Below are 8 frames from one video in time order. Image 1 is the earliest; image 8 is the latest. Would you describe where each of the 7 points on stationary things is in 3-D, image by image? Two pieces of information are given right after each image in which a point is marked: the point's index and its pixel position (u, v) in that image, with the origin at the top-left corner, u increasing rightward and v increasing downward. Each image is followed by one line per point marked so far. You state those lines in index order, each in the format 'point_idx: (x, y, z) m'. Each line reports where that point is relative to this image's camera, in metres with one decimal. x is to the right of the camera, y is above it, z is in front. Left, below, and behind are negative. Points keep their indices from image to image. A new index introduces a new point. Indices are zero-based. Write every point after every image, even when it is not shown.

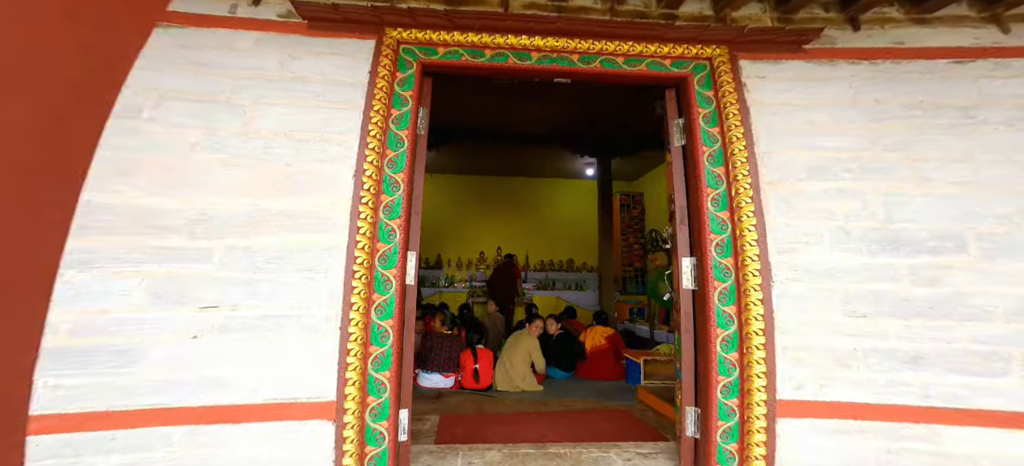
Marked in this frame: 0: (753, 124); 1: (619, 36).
0: (+1.6, +0.7, +2.5) m
1: (+0.8, +1.5, +2.6) m
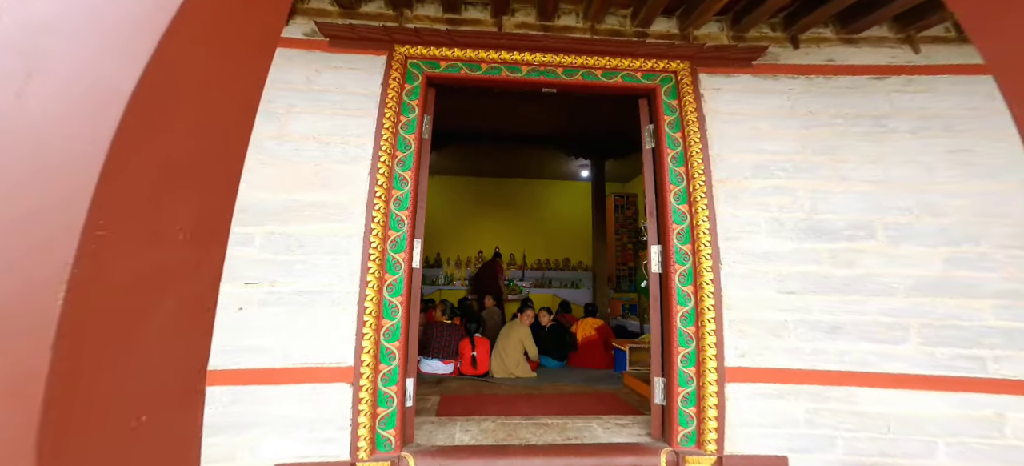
0: (+1.6, +0.8, +2.9) m
1: (+0.8, +1.6, +3.0) m
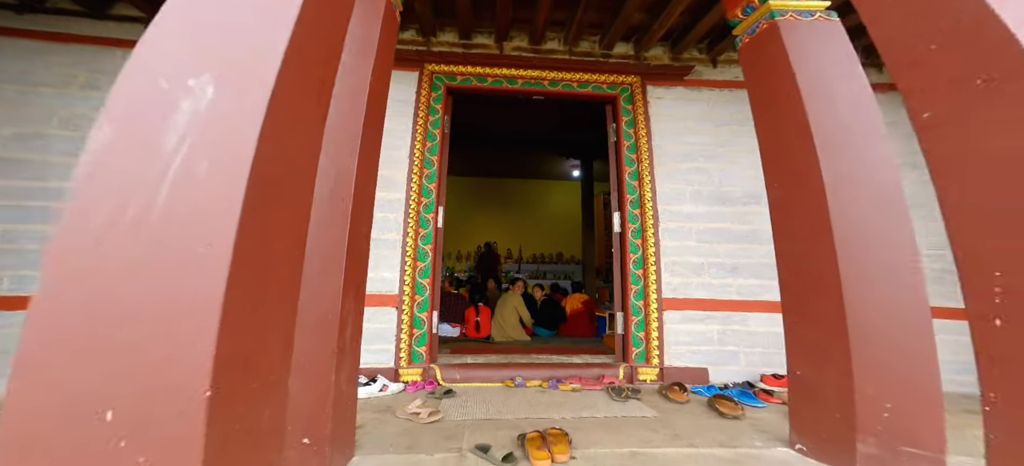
0: (+1.5, +1.1, +3.9) m
1: (+0.8, +1.9, +4.0) m
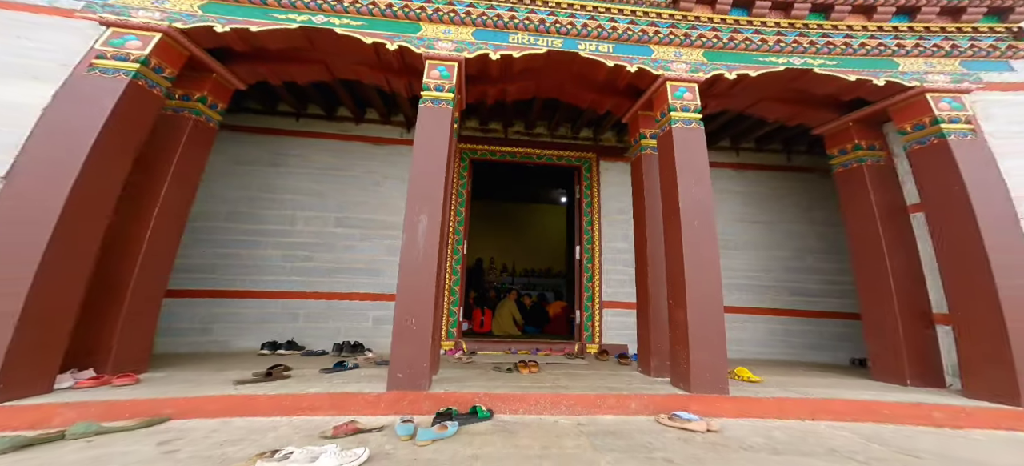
0: (+1.5, +0.7, +6.1) m
1: (+0.8, +1.5, +6.2) m
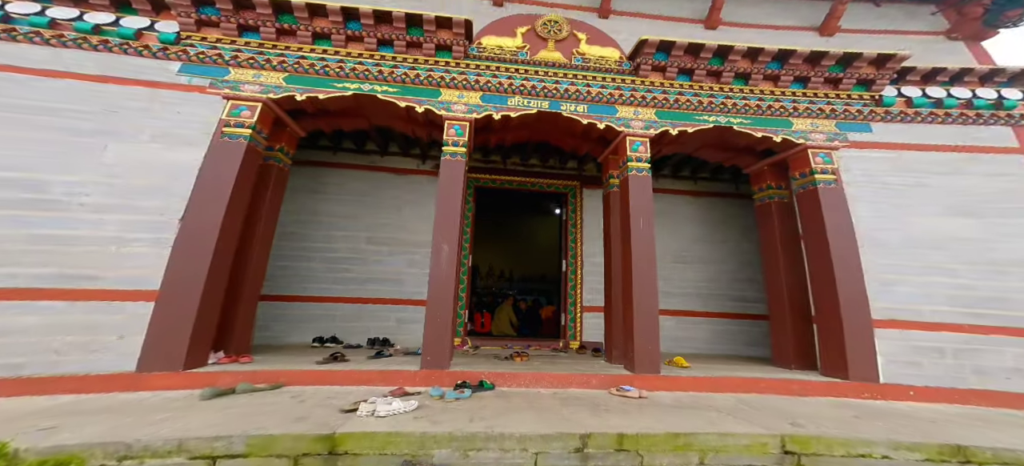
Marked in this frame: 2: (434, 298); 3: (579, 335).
0: (+1.5, +0.4, +7.3) m
1: (+0.7, +1.2, +7.4) m
2: (-0.9, -0.8, +4.4) m
3: (+1.3, -2.0, +6.8) m
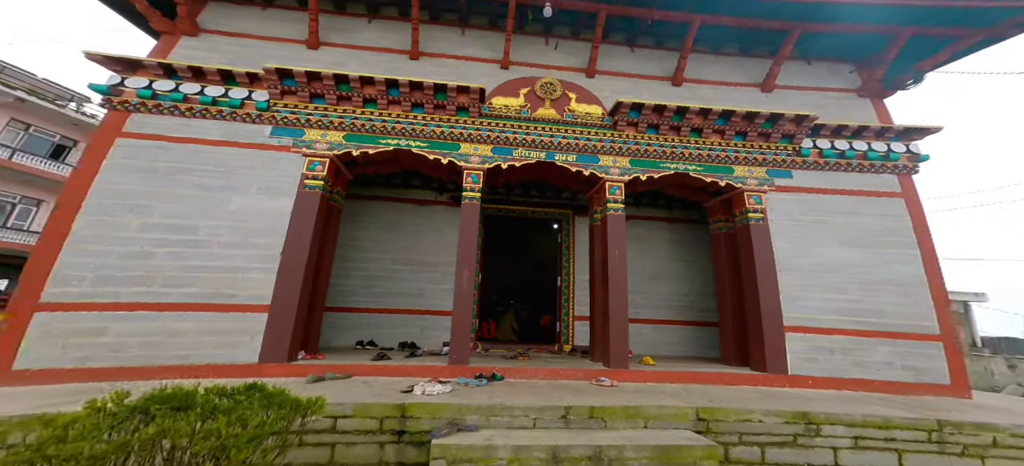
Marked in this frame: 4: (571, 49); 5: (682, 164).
0: (+1.5, -0.1, +8.7) m
1: (+0.8, +0.7, +8.9) m
2: (-0.9, -1.2, +5.7) m
3: (+1.4, -2.5, +8.2) m
4: (+1.4, +4.5, +8.4) m
5: (+3.2, +1.3, +6.7) m
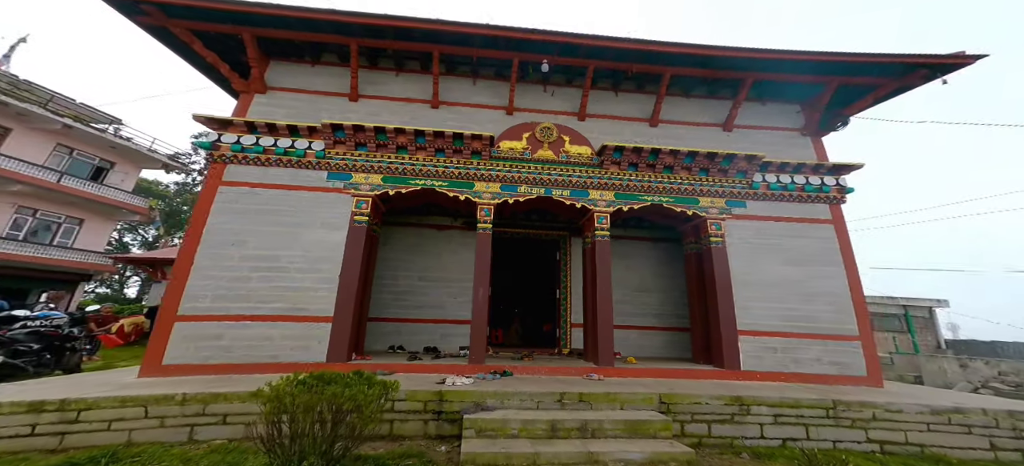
0: (+1.7, -0.7, +10.2) m
1: (+0.9, +0.1, +10.3) m
2: (-0.7, -1.7, +7.2) m
3: (+1.6, -3.0, +9.6) m
4: (+1.5, +3.9, +10.0) m
5: (+3.4, +0.8, +8.1) m
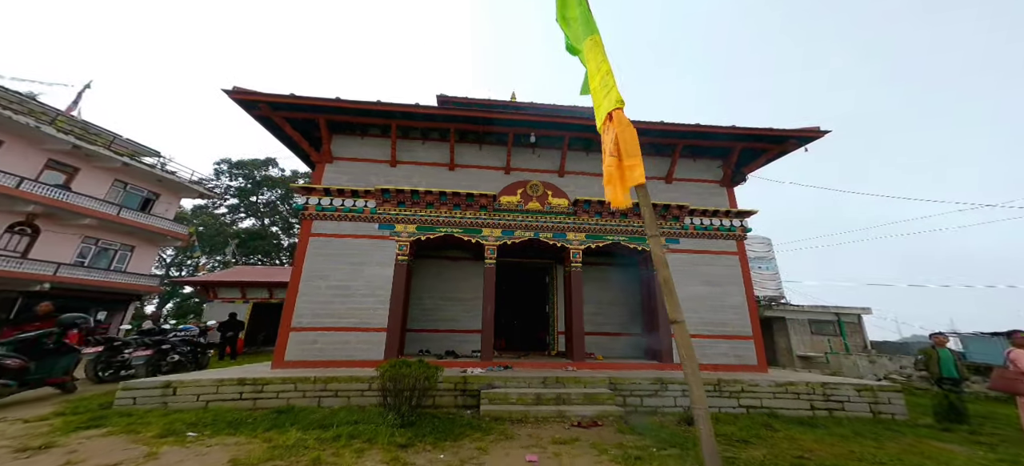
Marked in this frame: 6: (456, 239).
0: (+1.6, -1.8, +13.1) m
1: (+0.9, -1.0, +13.3) m
2: (-0.8, -2.8, +10.1) m
3: (+1.5, -4.0, +12.5) m
4: (+1.4, +2.9, +13.1) m
5: (+3.3, -0.2, +11.1) m
6: (-1.8, -0.2, +11.3) m
